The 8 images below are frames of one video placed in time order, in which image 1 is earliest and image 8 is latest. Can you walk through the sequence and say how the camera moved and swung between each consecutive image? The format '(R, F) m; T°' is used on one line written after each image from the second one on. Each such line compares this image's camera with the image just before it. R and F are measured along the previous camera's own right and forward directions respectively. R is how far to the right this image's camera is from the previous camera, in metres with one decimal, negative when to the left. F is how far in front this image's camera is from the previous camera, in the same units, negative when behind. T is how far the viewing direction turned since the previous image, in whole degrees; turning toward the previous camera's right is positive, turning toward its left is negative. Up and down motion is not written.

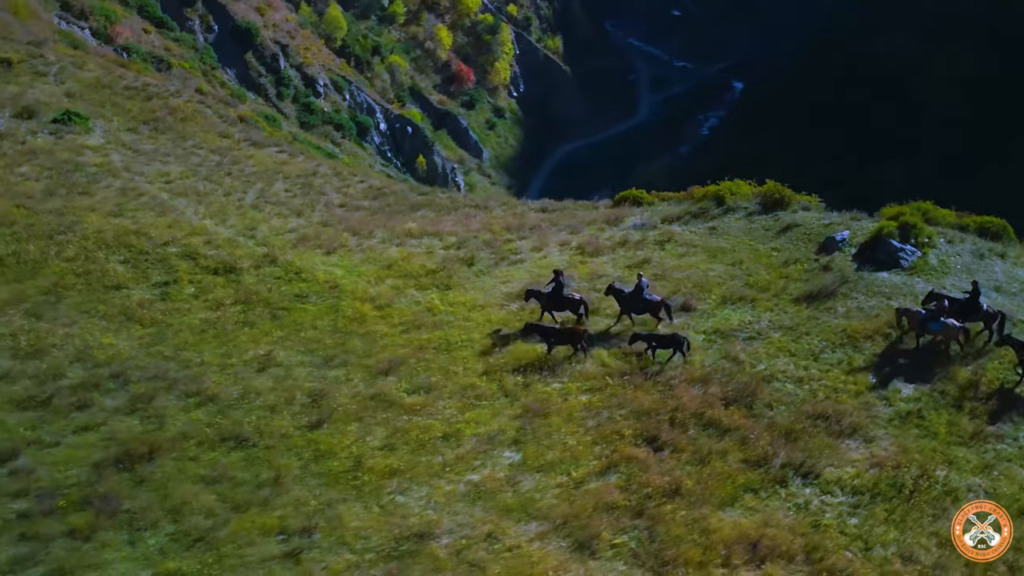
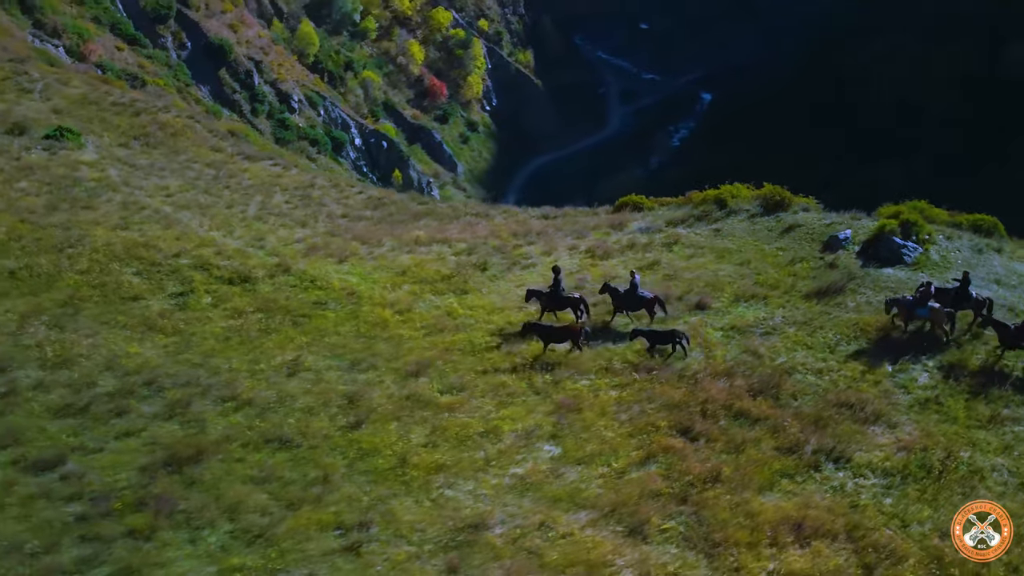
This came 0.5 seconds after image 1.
(-1.2, -0.4) m; +2°
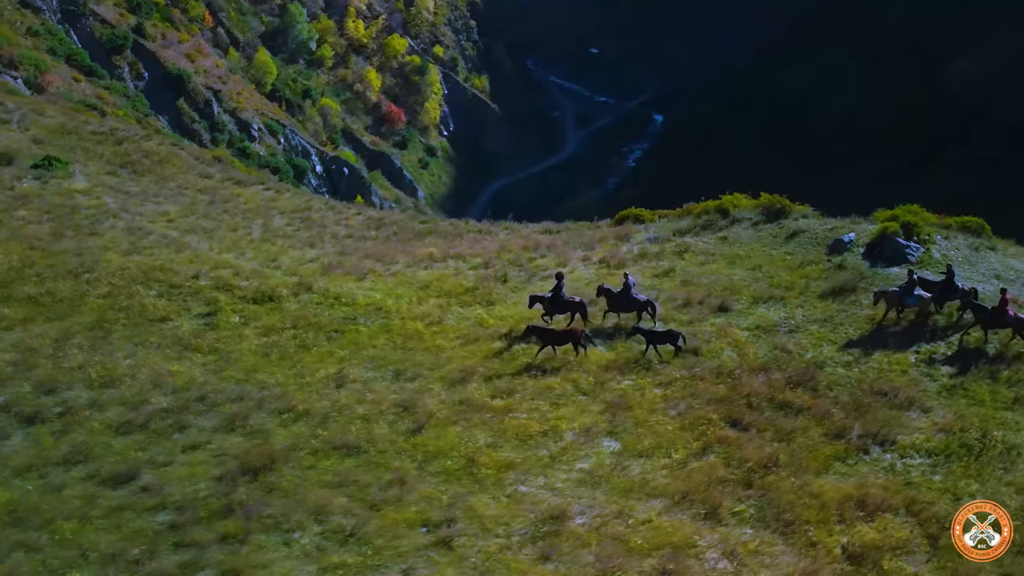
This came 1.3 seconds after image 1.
(-2.0, -0.6) m; +3°
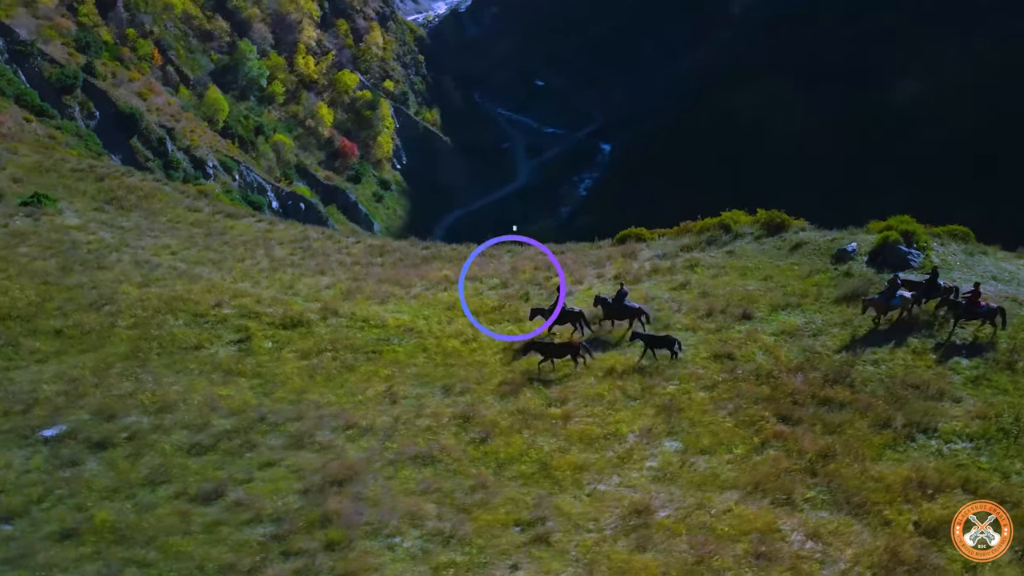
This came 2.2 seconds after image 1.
(-2.3, -0.7) m; +4°
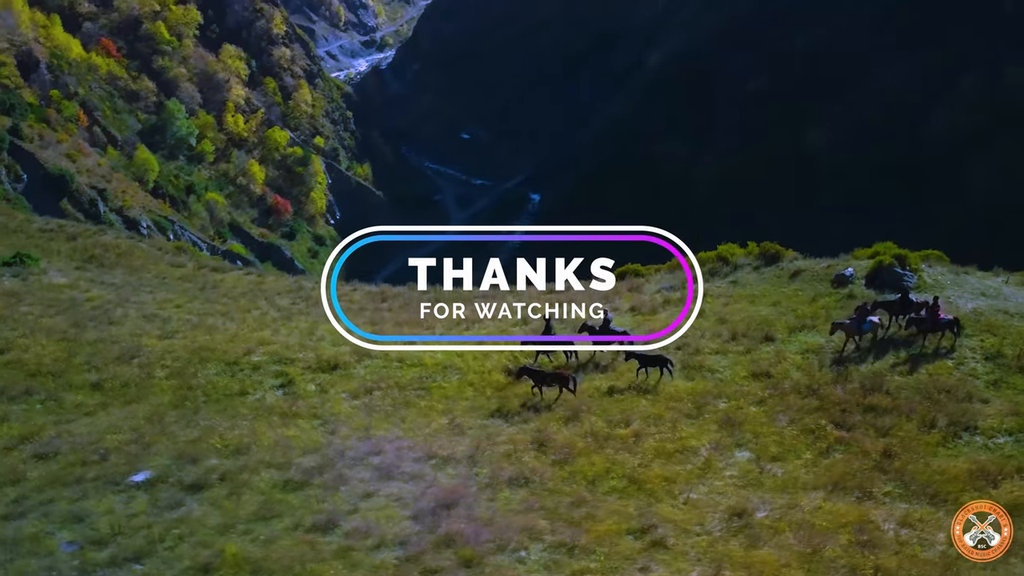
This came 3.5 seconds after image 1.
(-3.2, -0.8) m; +5°
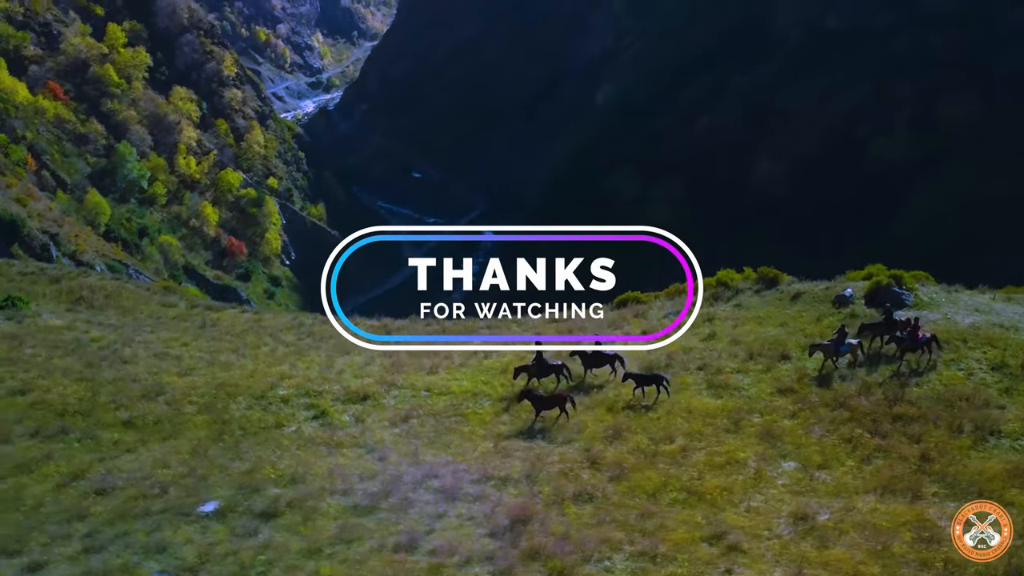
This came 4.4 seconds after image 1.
(-2.3, -0.6) m; +4°
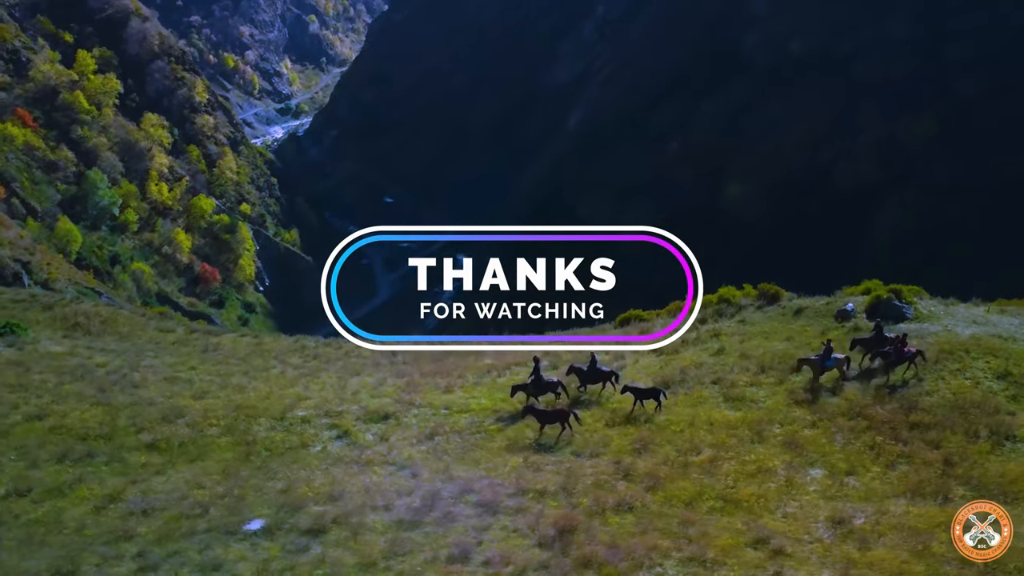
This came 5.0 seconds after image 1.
(-1.5, -0.4) m; +2°
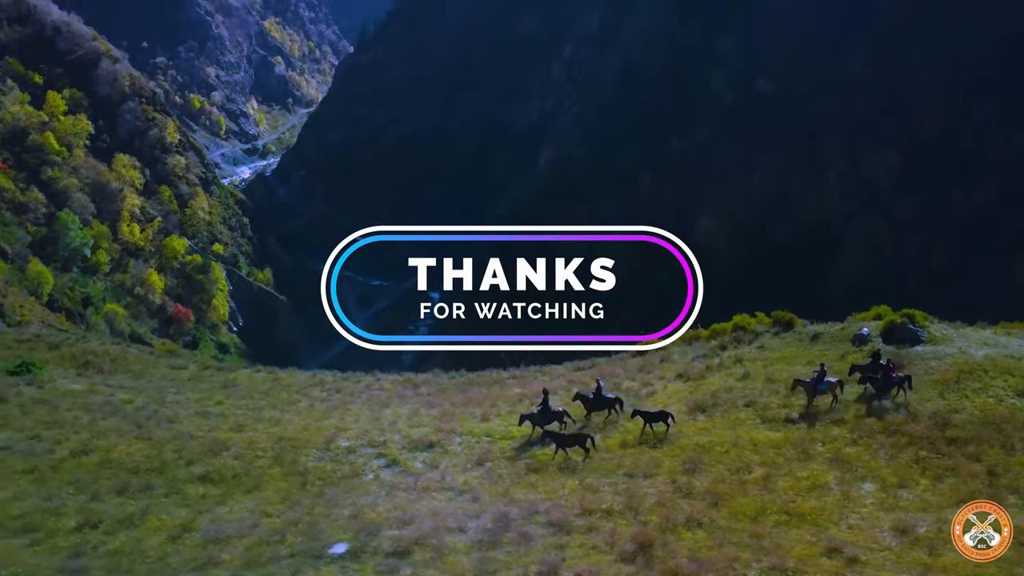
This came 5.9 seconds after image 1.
(-2.3, -0.6) m; +2°
